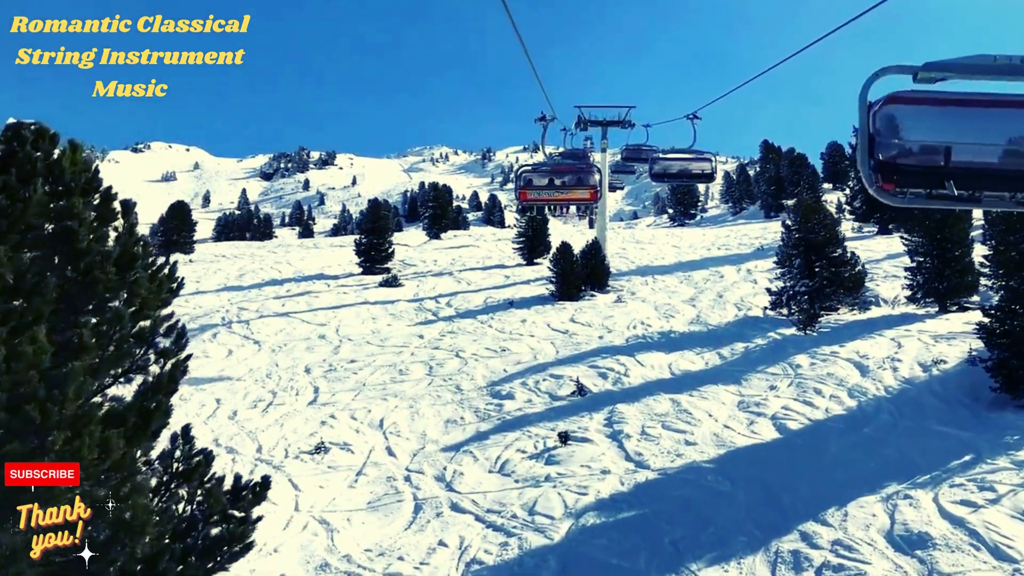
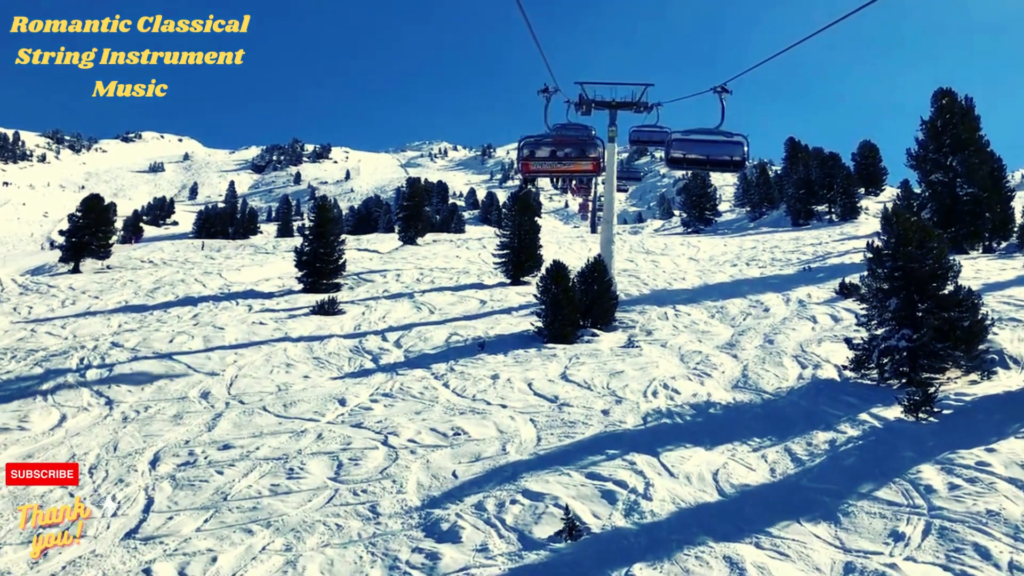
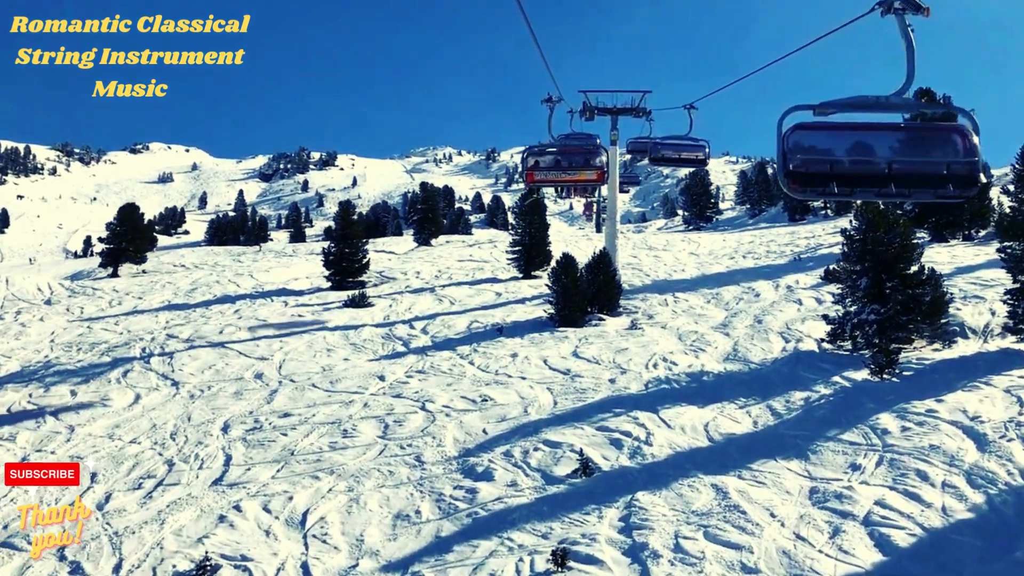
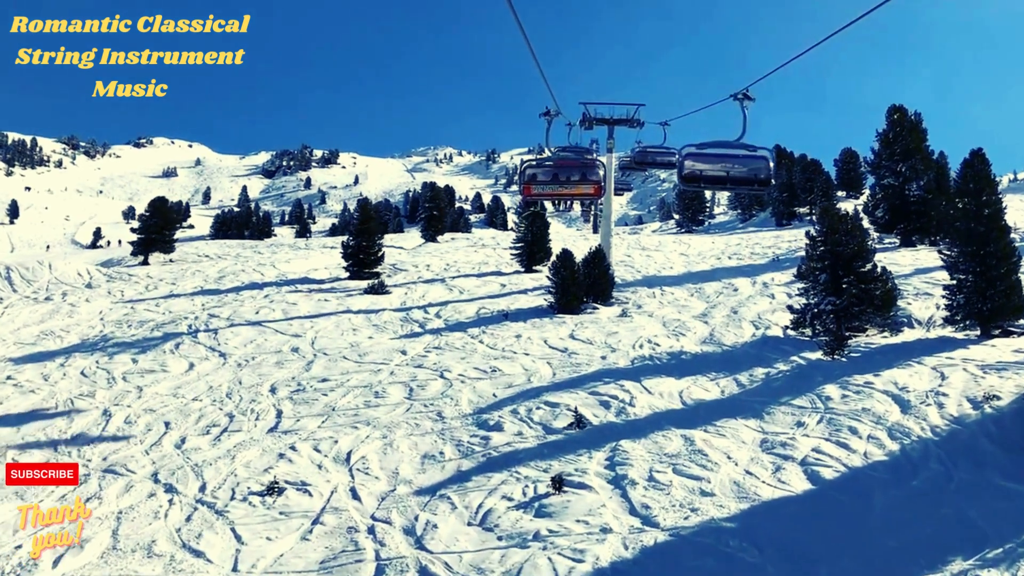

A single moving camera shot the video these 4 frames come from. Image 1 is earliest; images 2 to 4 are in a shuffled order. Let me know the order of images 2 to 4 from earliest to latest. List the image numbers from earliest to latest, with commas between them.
4, 3, 2
